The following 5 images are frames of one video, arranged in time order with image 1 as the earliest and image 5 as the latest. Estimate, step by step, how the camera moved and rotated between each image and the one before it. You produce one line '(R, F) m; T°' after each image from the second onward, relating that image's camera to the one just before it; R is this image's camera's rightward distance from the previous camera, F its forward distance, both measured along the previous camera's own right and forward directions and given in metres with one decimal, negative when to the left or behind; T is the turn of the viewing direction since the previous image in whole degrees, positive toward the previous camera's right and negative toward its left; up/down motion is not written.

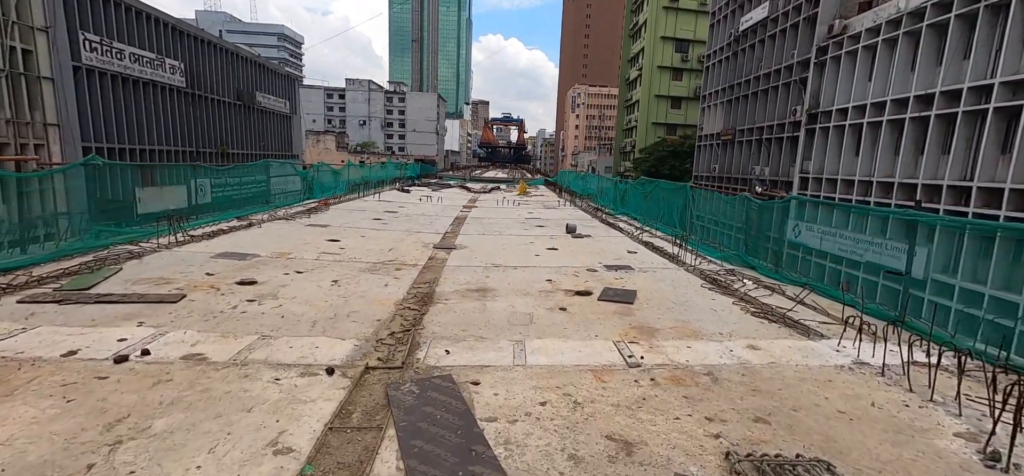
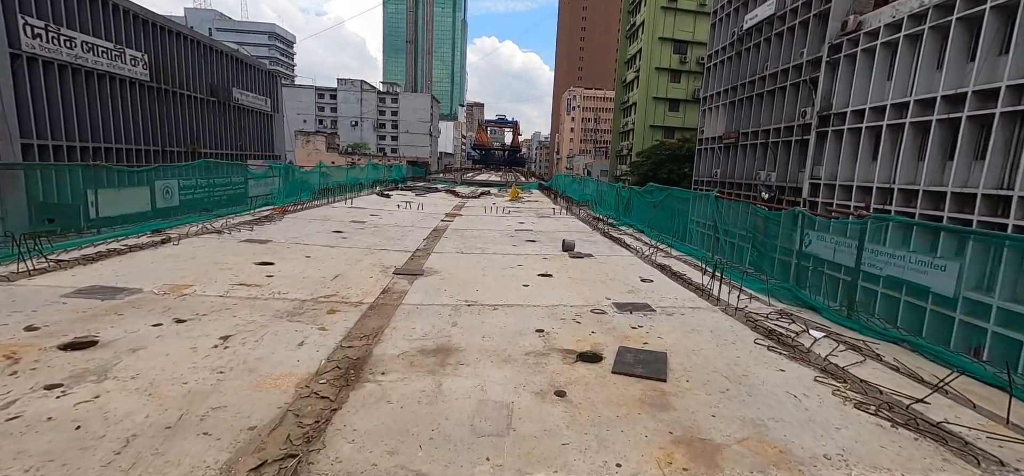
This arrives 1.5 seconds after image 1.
(+0.2, +1.9) m; +1°
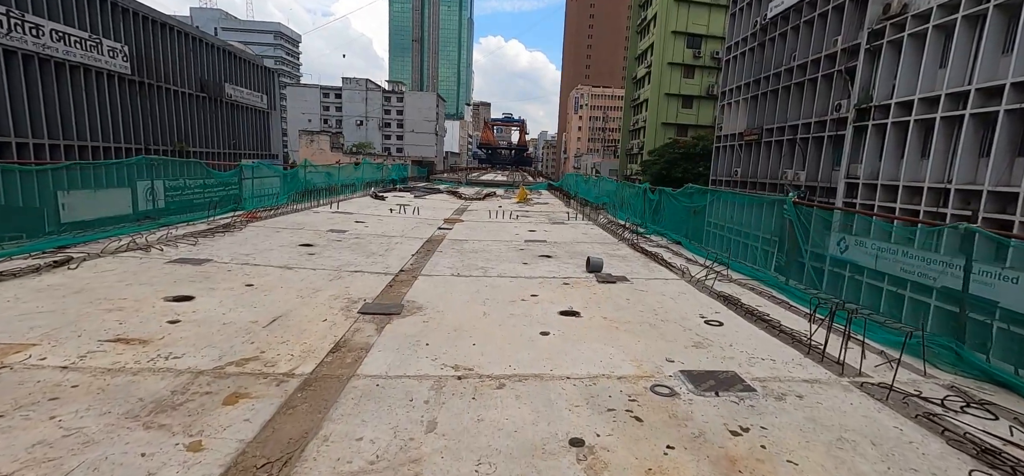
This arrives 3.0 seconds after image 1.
(-0.1, +2.0) m; -1°
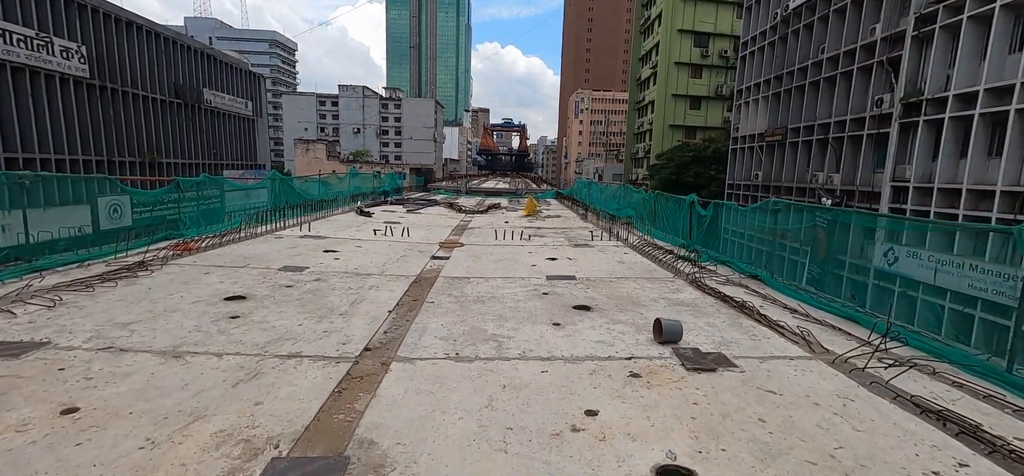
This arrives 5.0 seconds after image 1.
(-0.3, +2.6) m; 0°
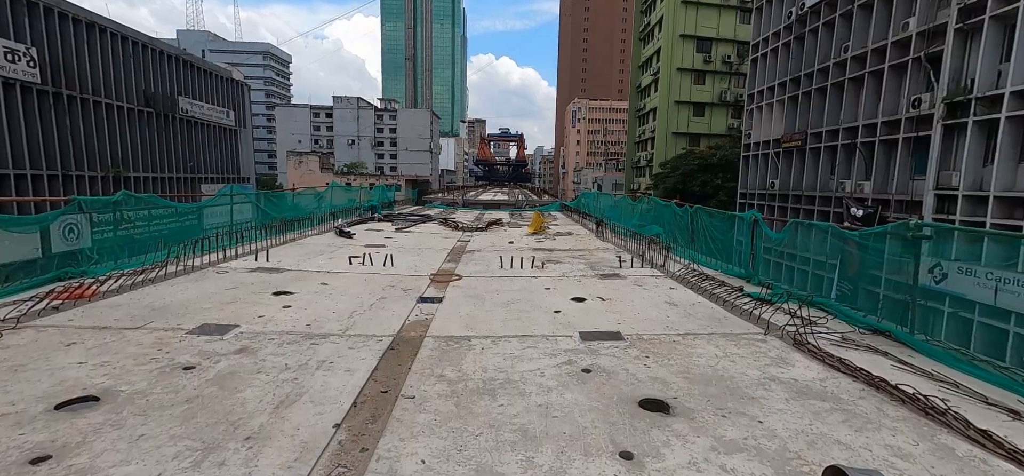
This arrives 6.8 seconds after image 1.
(-0.2, +2.3) m; 0°
